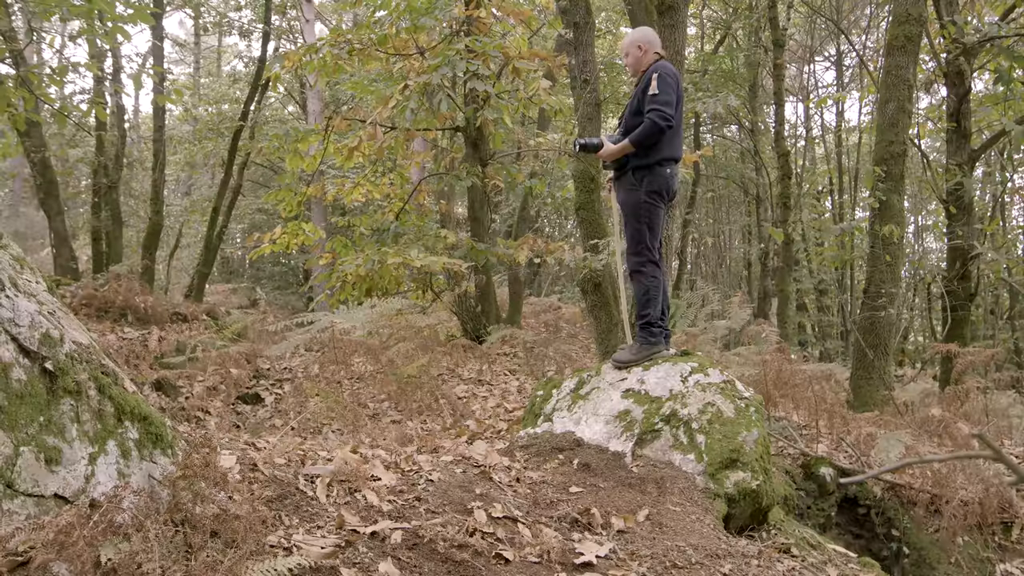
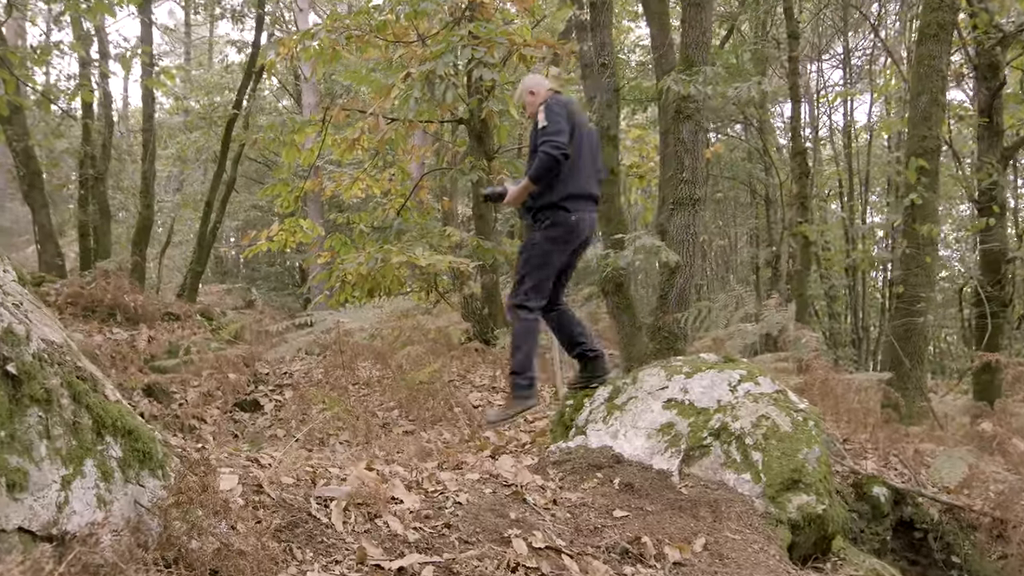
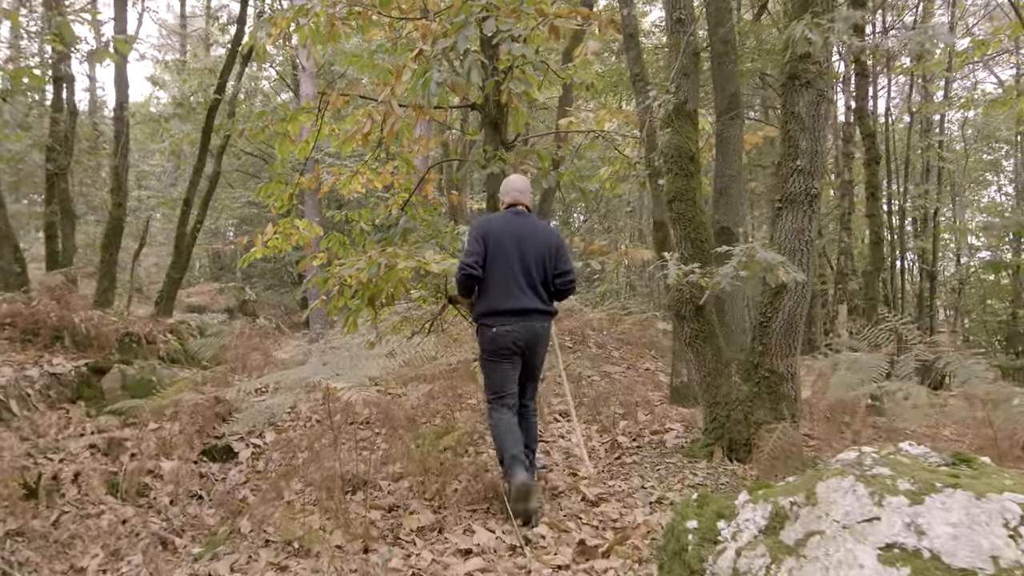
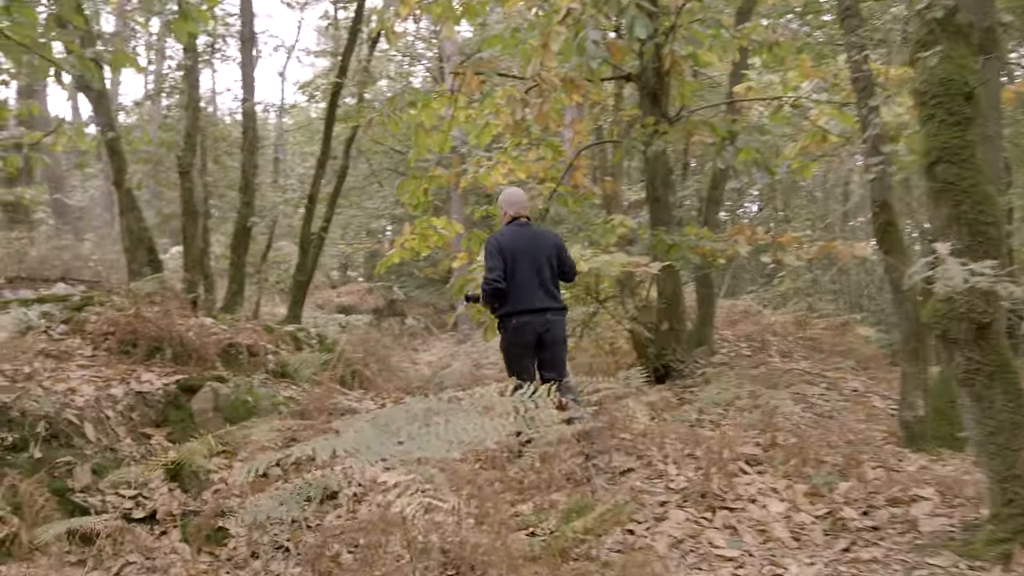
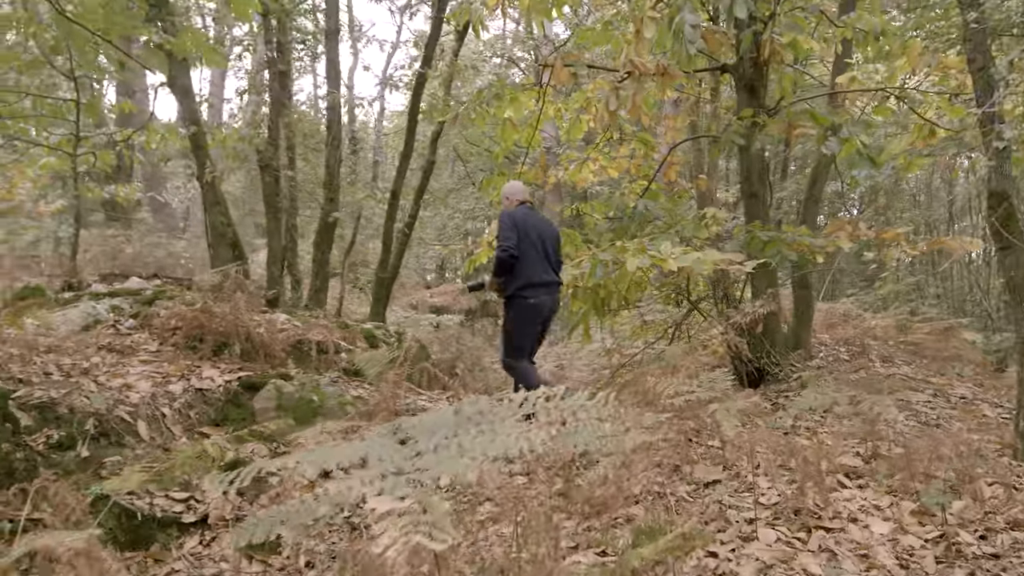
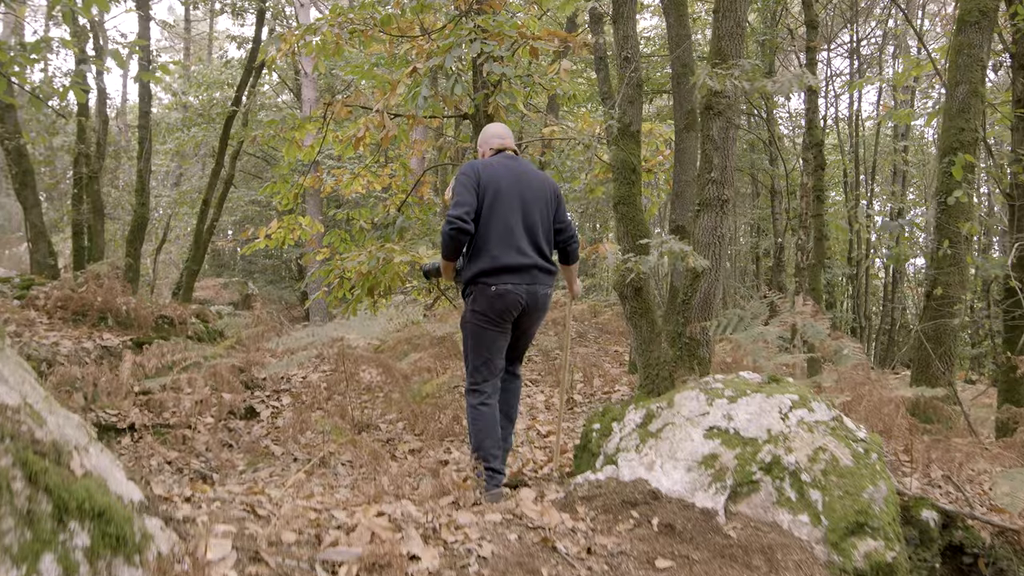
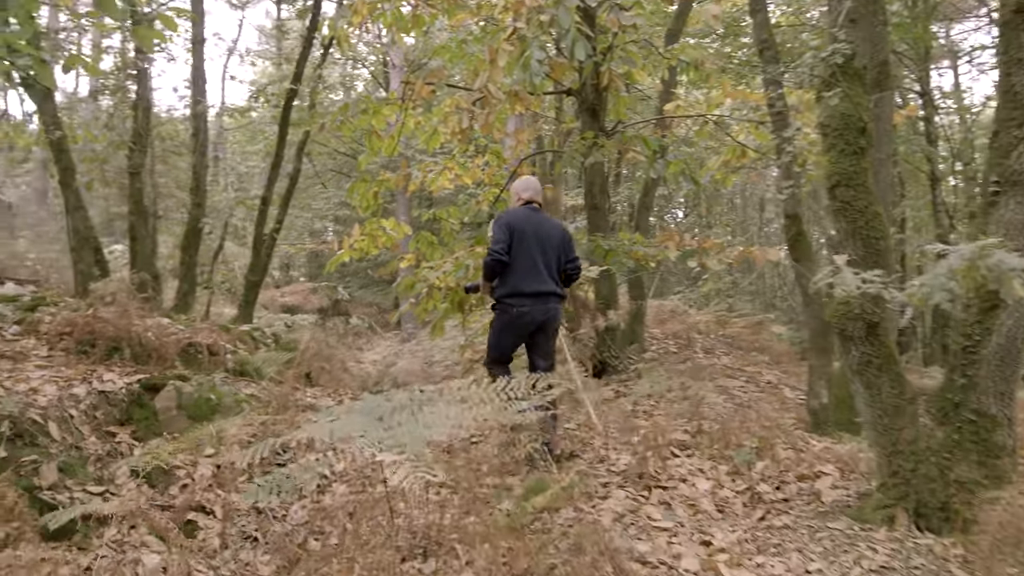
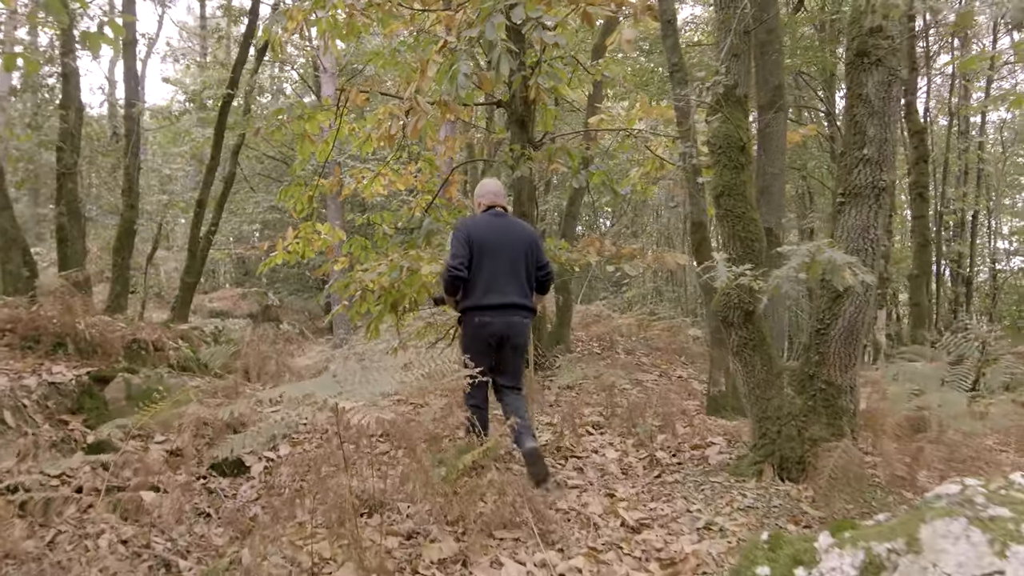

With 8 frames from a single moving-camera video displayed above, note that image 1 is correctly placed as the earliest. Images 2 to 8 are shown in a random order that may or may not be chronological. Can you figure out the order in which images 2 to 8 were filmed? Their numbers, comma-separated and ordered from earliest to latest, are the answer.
2, 6, 3, 8, 7, 4, 5
